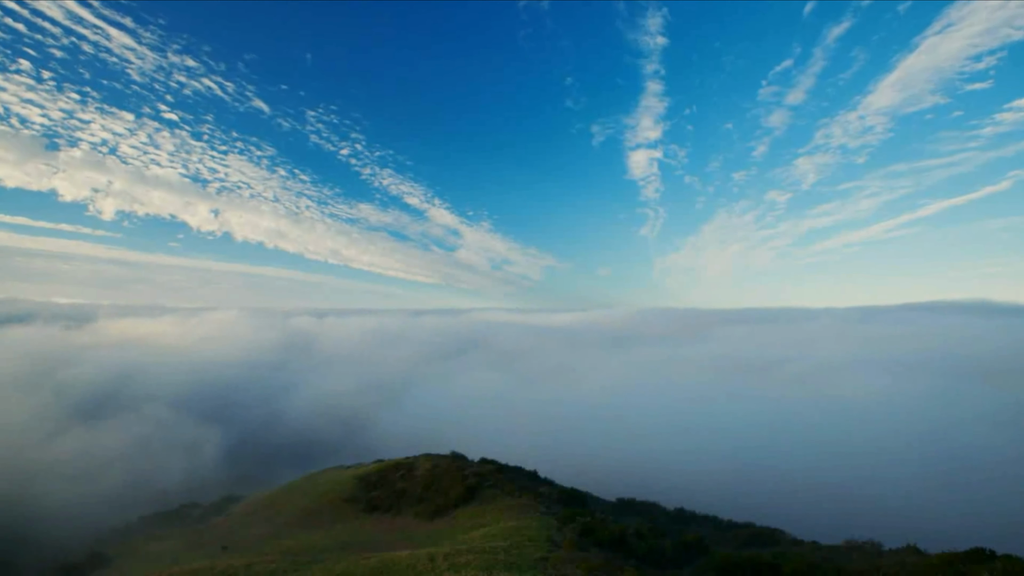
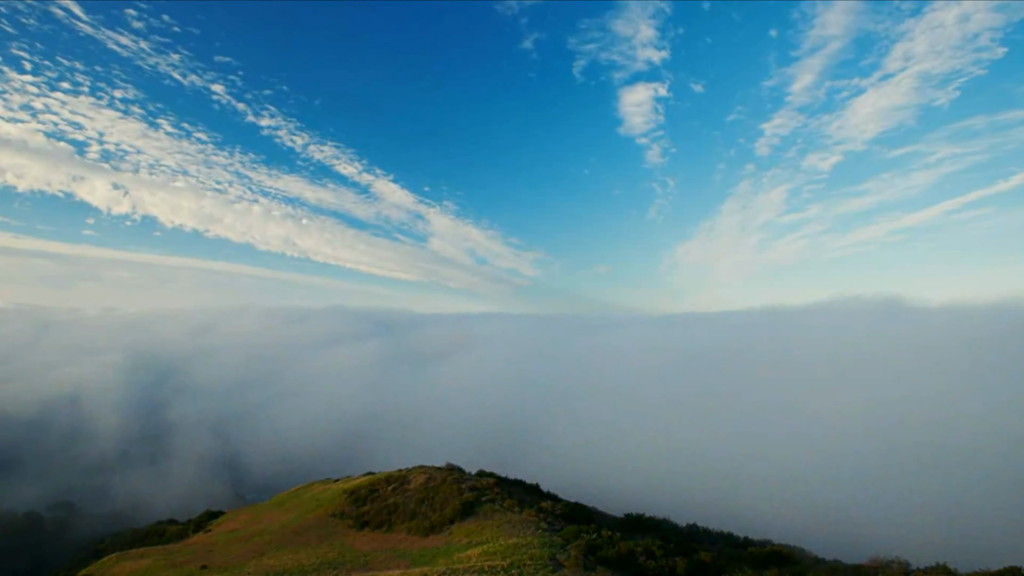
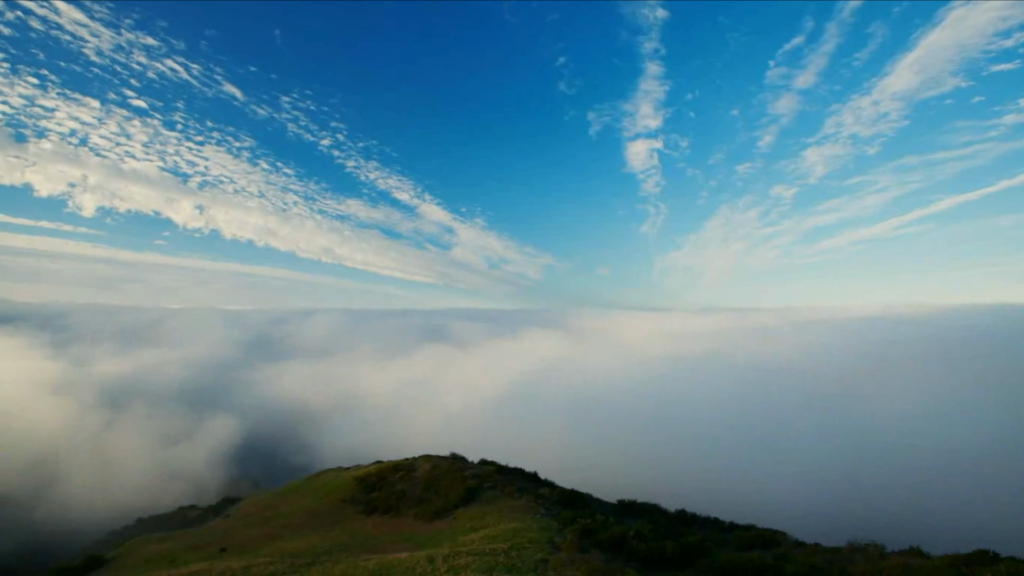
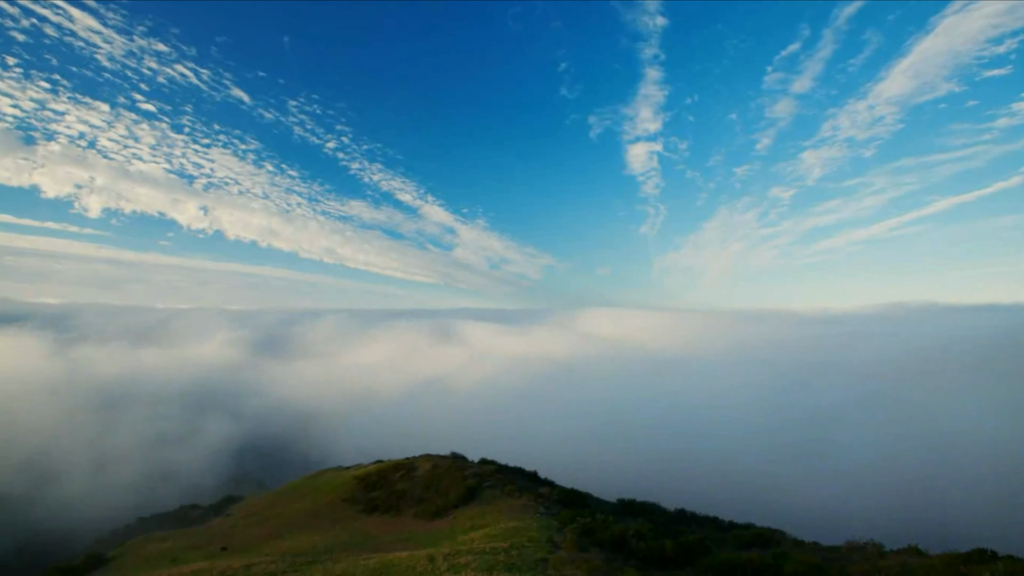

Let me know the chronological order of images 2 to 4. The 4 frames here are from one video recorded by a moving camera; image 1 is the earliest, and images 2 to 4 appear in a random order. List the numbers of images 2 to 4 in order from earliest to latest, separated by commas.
4, 3, 2
